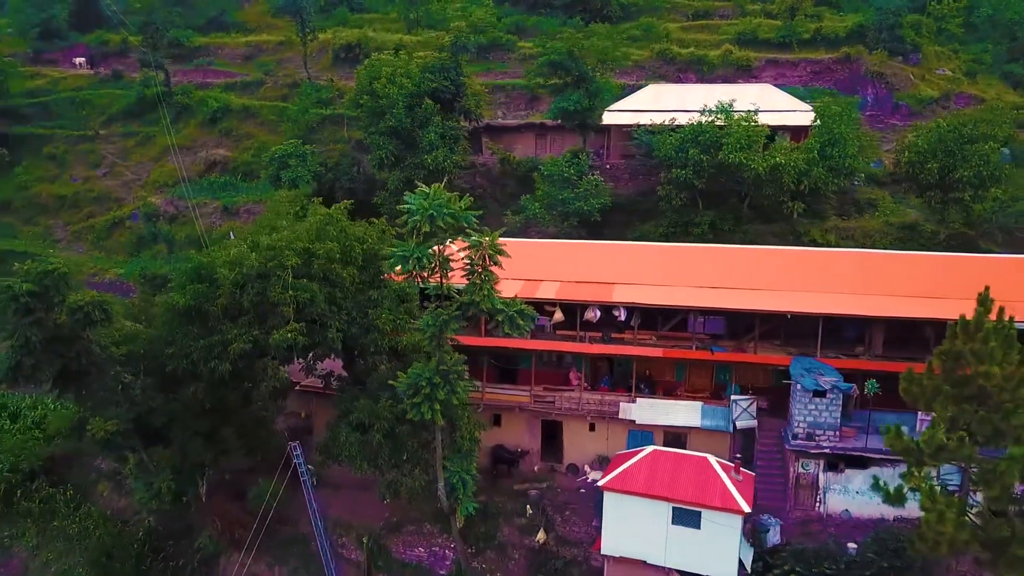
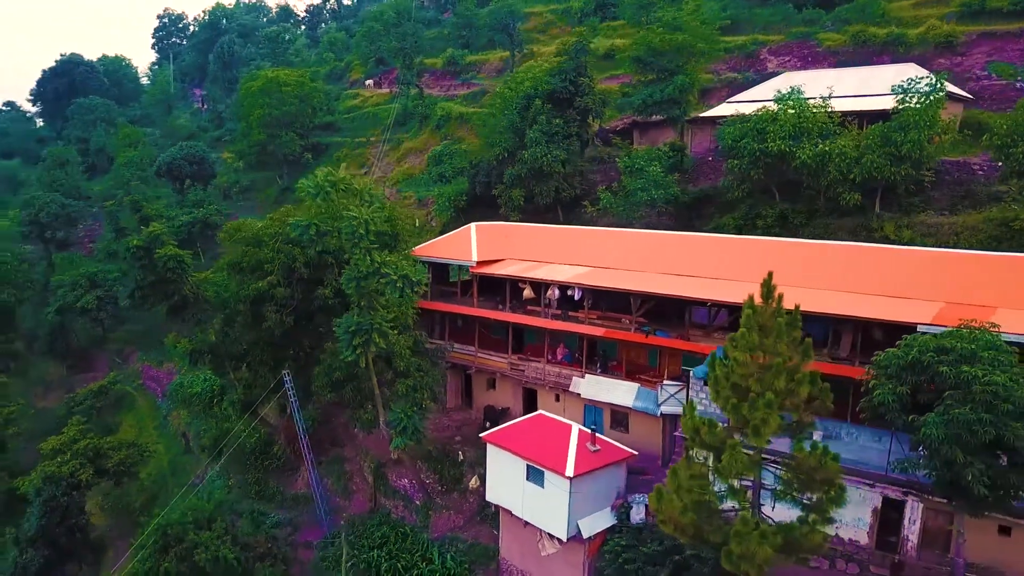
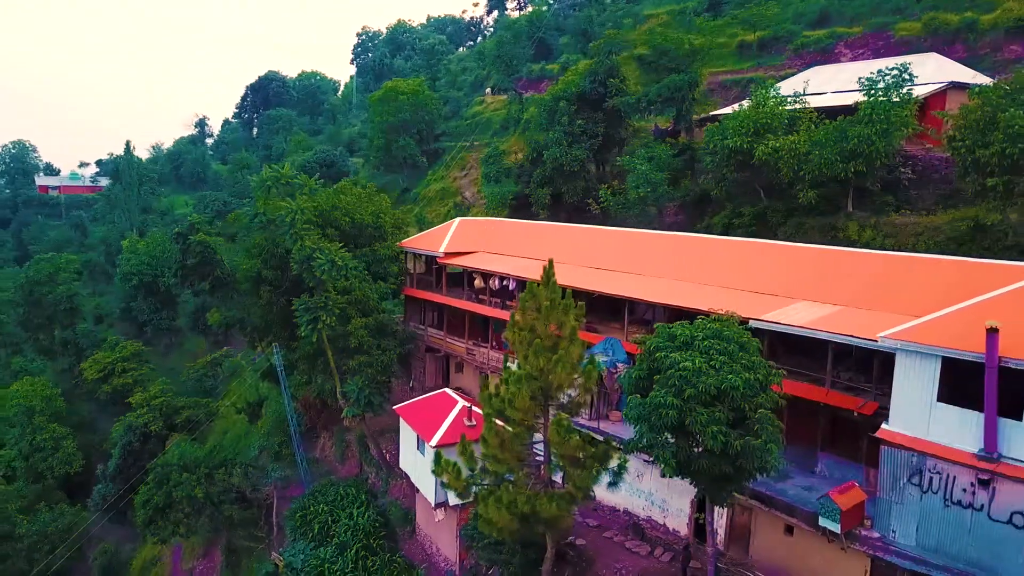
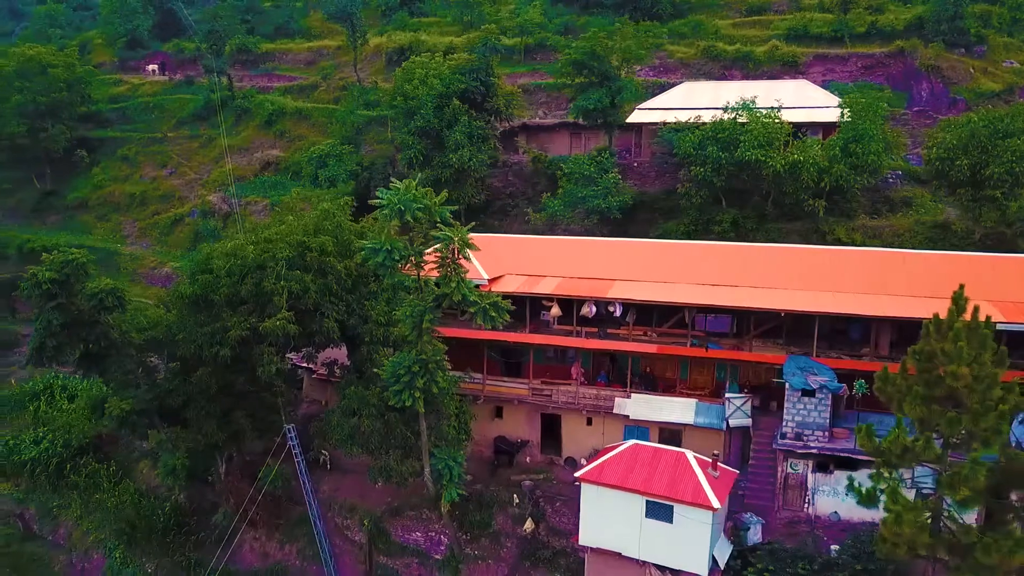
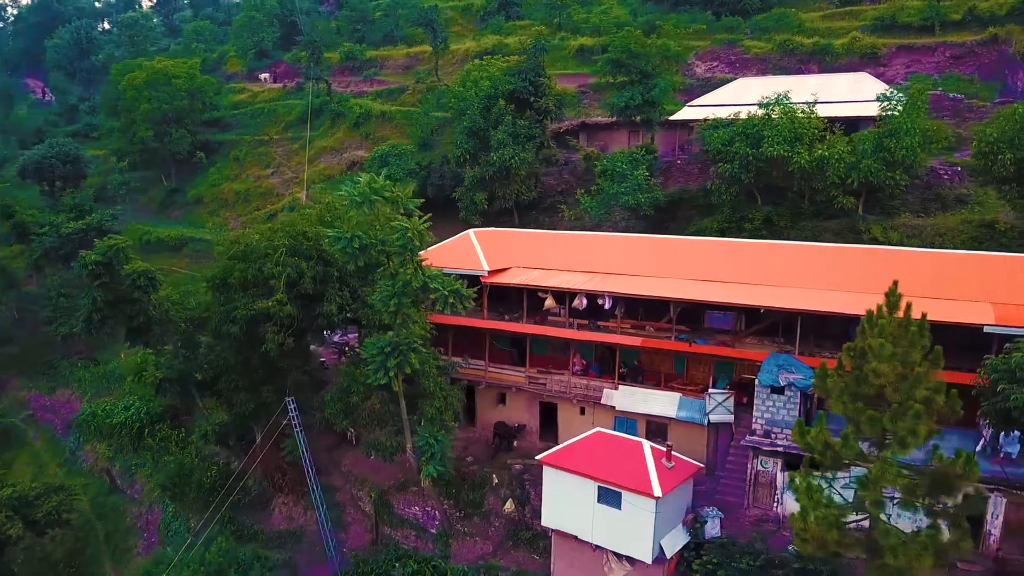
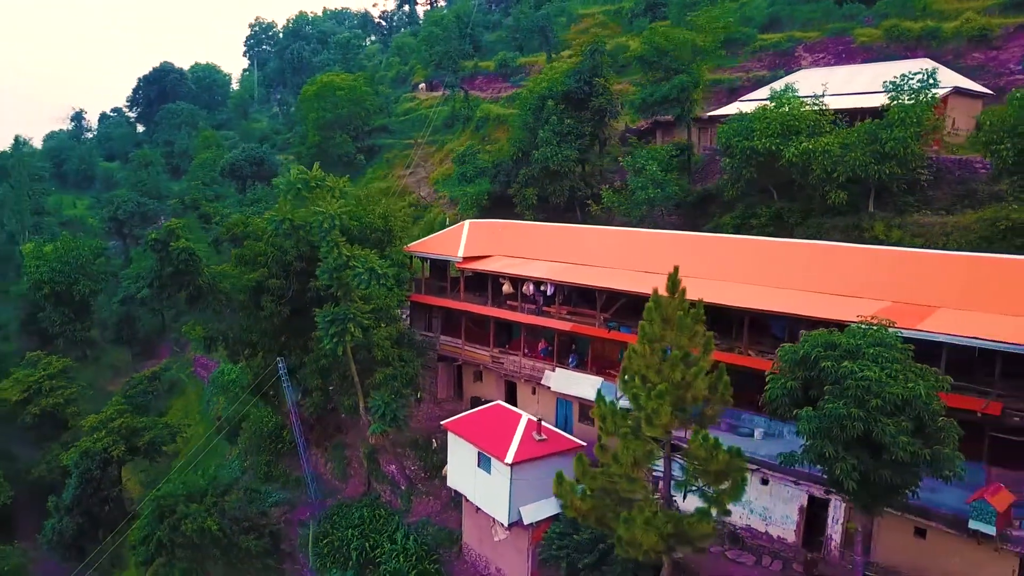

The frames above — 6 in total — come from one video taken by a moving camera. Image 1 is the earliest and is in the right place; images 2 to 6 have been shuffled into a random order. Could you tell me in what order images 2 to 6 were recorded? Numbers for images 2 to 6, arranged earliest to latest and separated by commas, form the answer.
4, 5, 2, 6, 3
